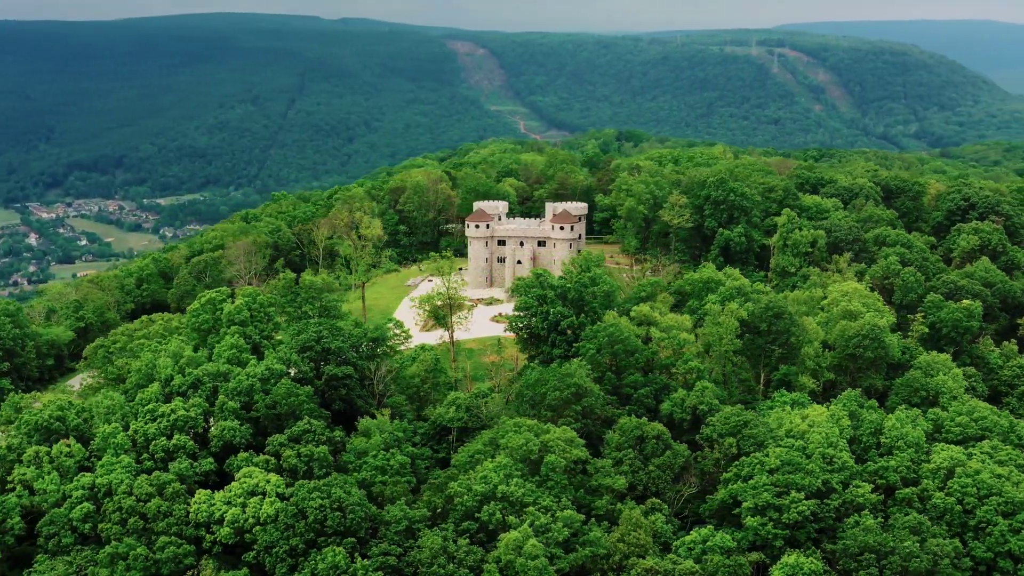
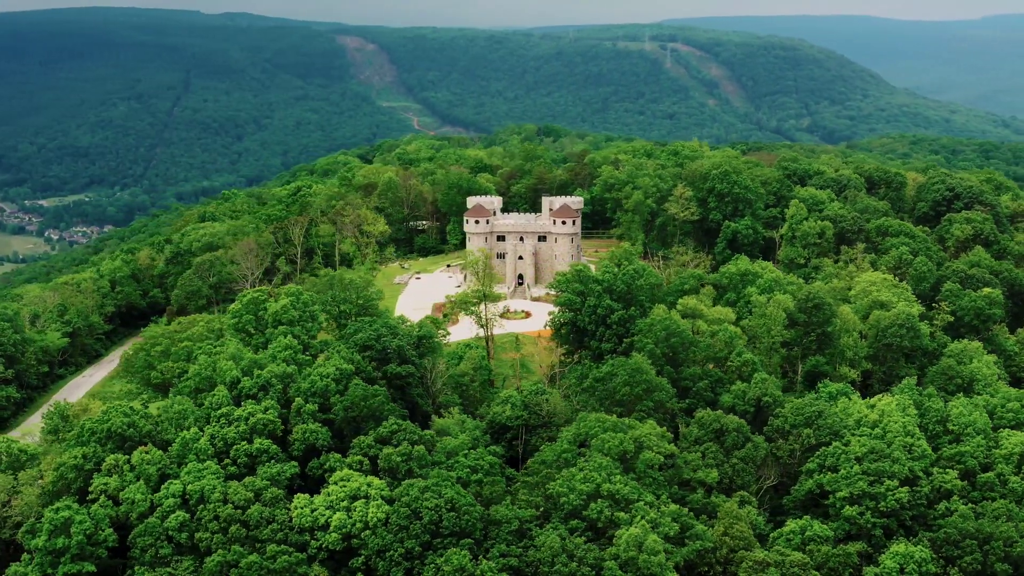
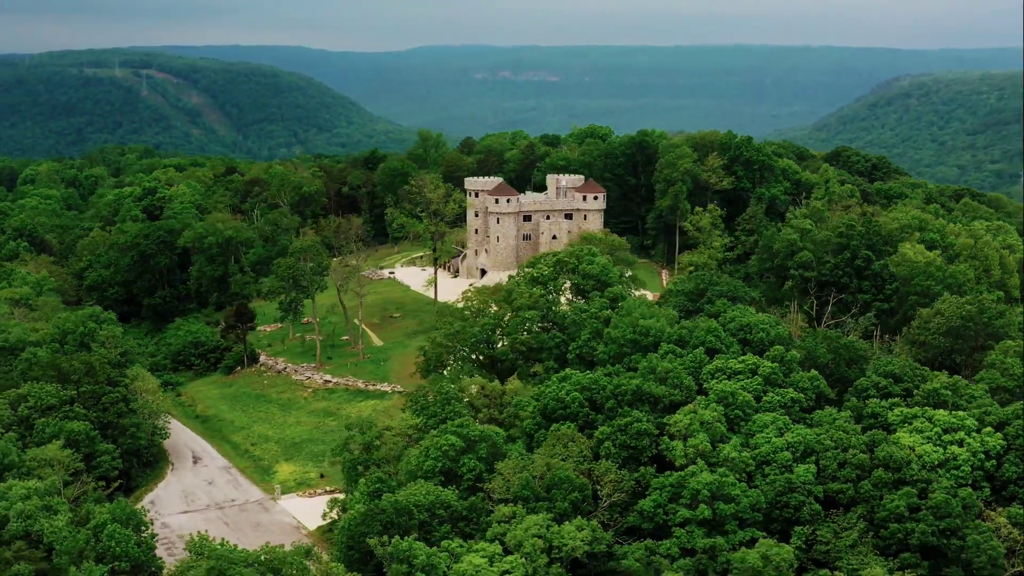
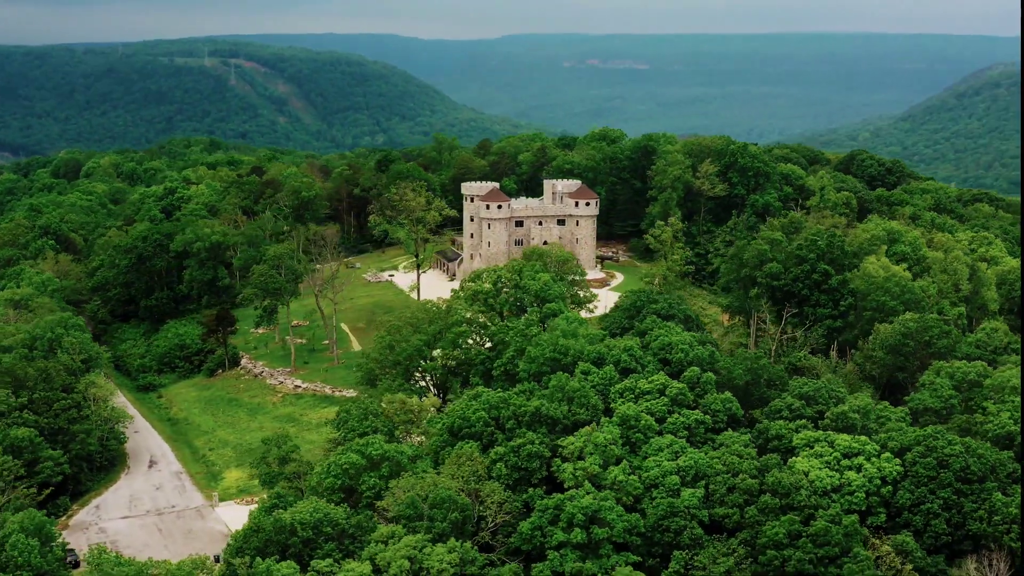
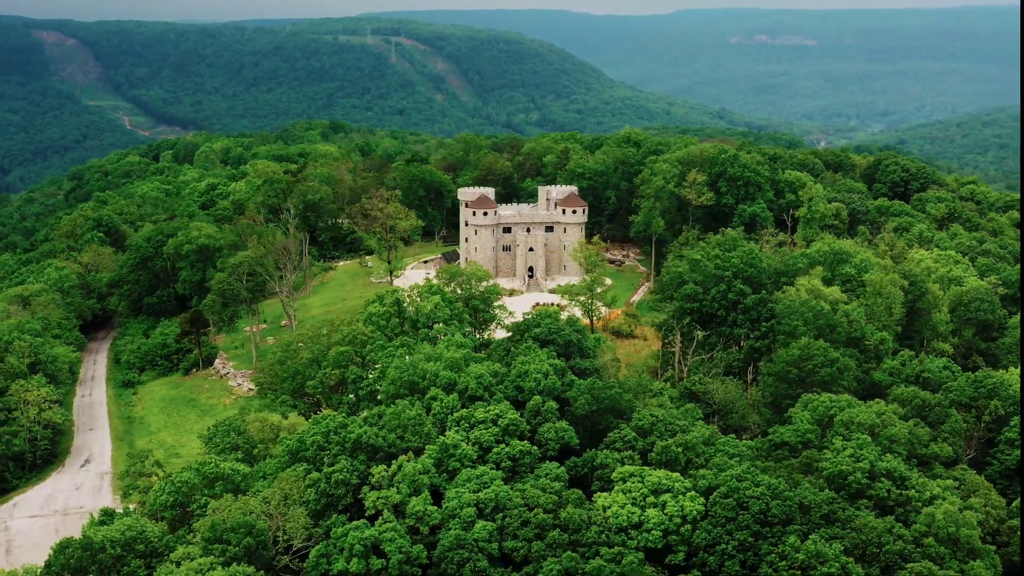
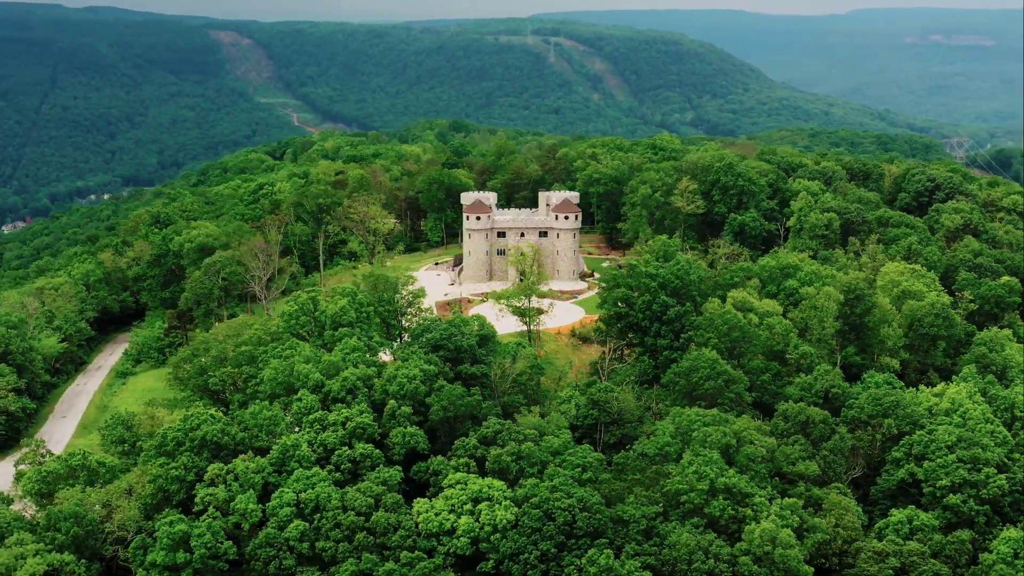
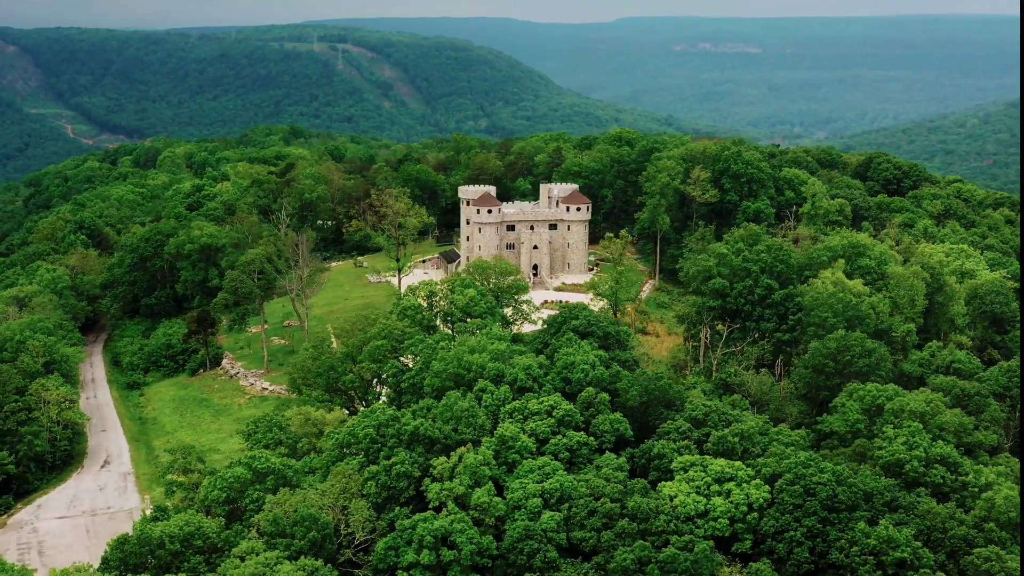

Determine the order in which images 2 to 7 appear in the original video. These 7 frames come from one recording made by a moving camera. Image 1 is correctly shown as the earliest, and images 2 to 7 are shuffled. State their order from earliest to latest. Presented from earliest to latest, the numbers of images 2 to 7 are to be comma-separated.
2, 6, 5, 7, 4, 3
